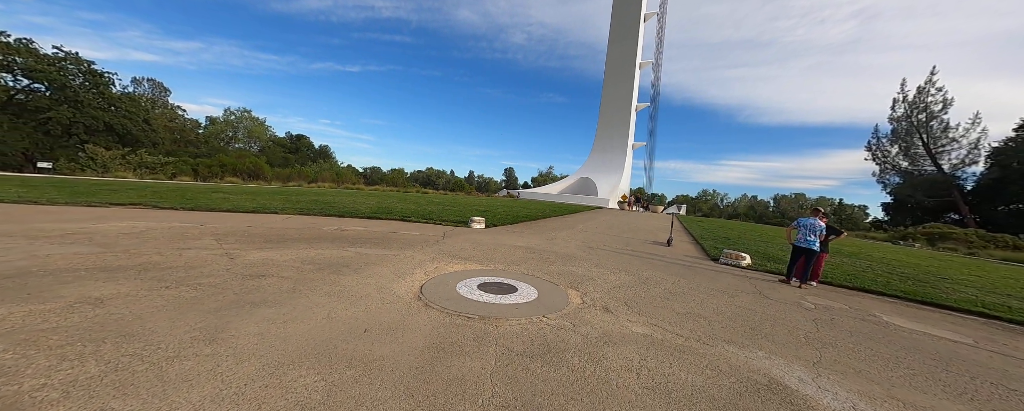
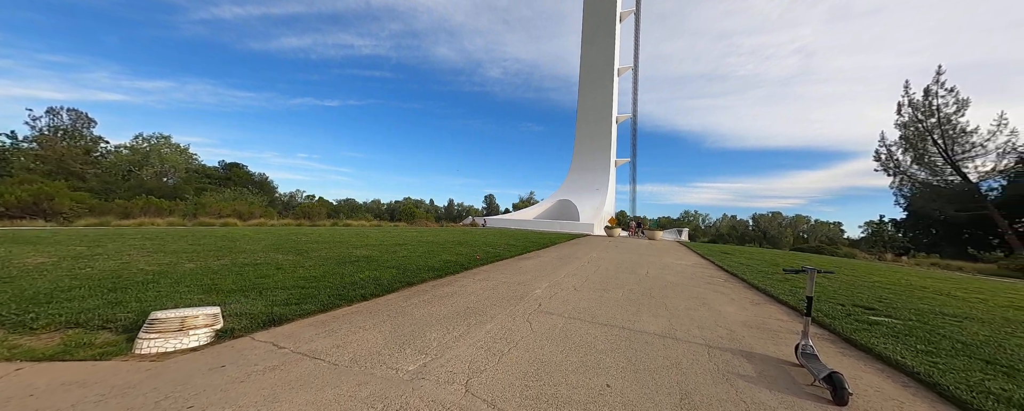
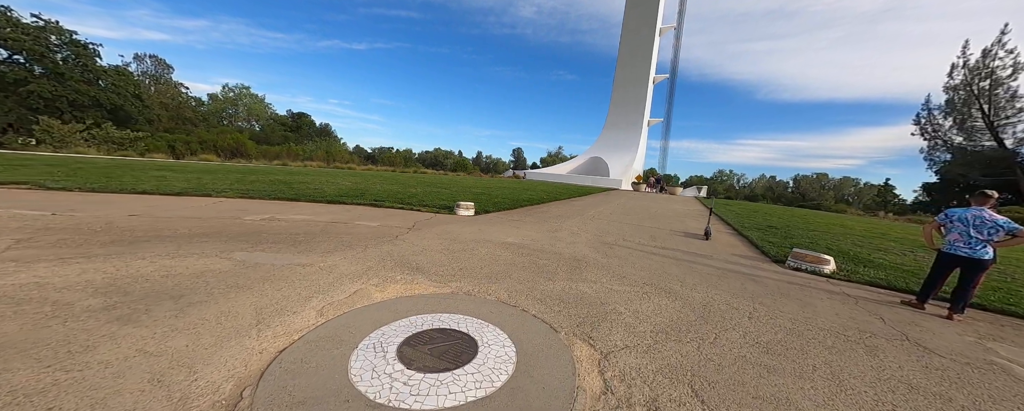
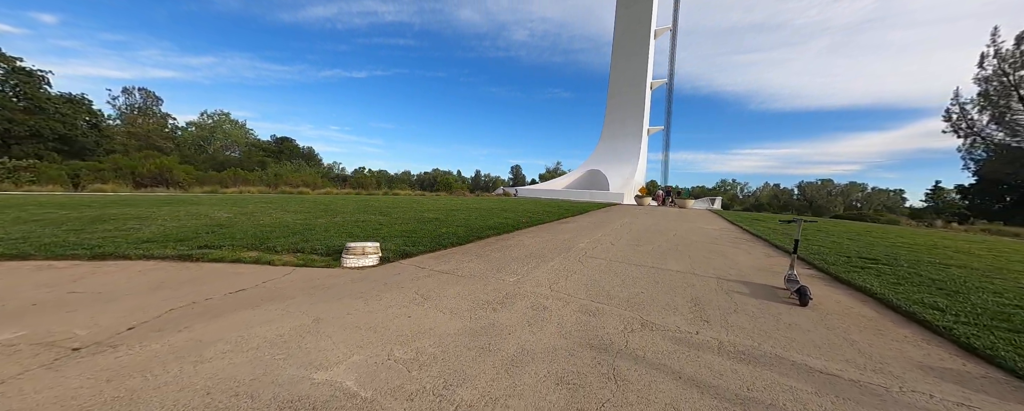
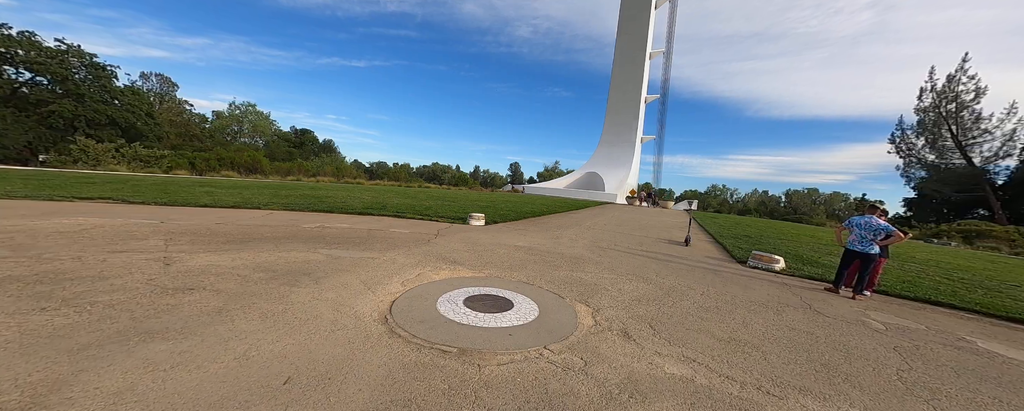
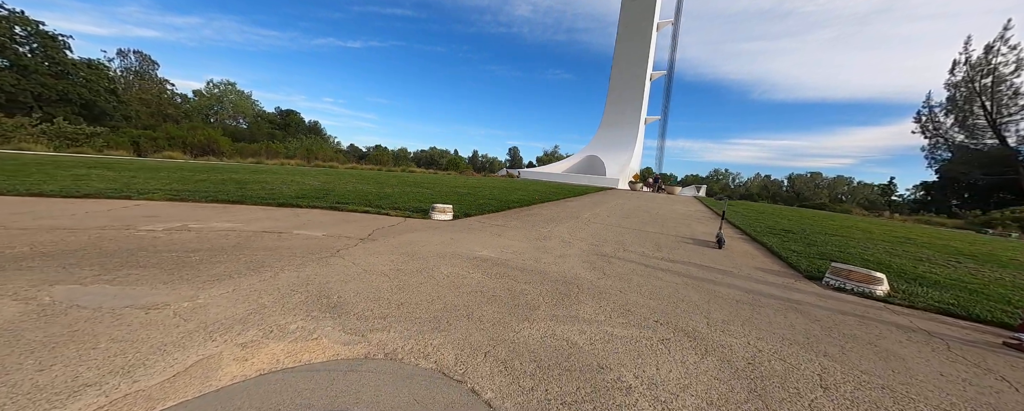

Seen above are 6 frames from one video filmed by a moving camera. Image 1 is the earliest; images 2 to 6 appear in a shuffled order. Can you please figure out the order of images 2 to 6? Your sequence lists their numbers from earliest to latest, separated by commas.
5, 3, 6, 4, 2
